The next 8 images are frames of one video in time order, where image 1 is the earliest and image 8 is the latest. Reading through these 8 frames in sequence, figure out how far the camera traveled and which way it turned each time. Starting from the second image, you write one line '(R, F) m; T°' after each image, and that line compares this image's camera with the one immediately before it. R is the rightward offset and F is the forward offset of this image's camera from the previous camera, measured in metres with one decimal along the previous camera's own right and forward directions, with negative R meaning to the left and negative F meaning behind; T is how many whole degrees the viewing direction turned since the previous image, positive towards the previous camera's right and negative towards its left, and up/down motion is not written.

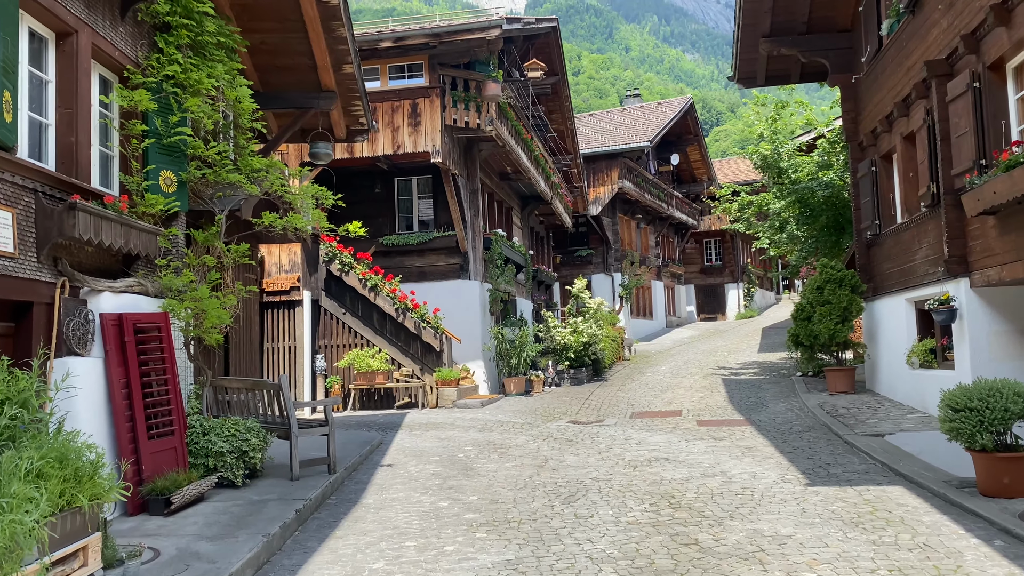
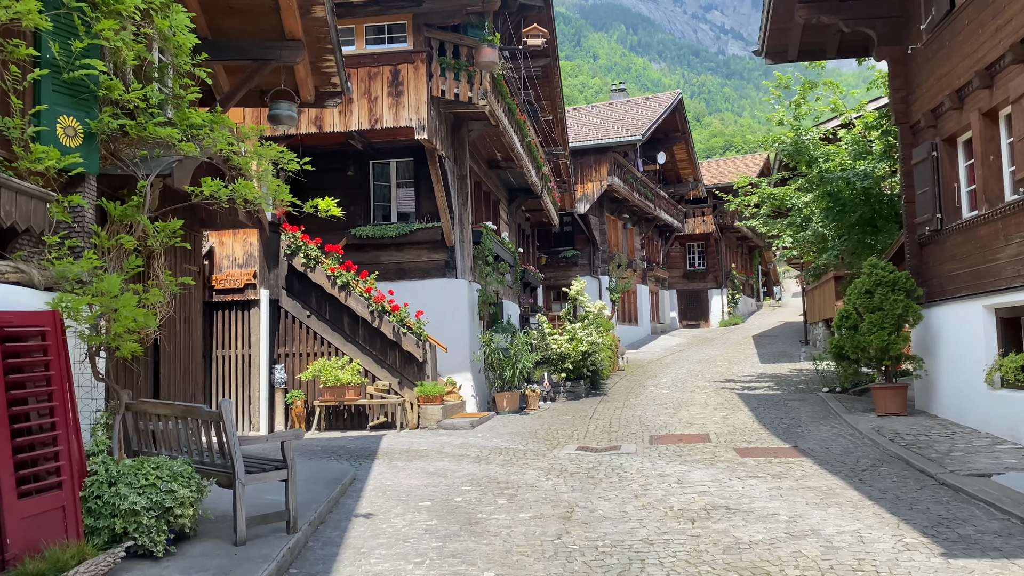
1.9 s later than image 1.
(-0.5, +2.2) m; +2°
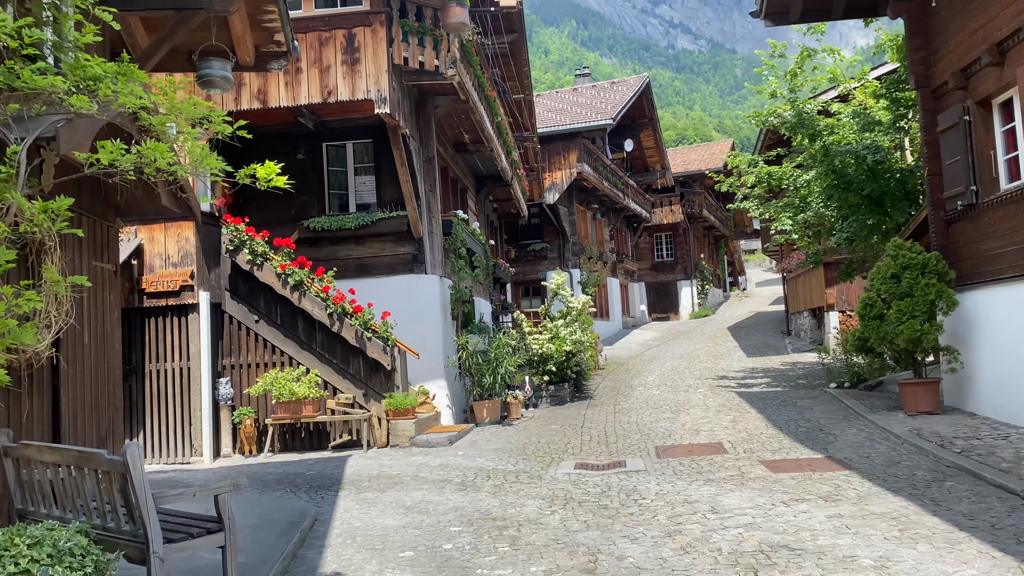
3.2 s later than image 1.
(-0.3, +1.6) m; +3°
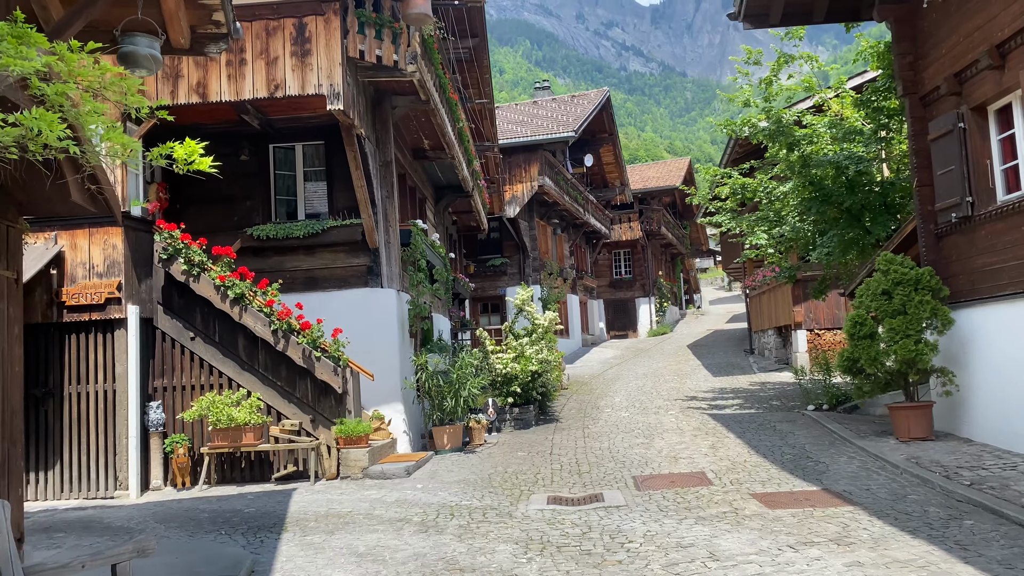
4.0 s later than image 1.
(-0.1, +0.9) m; +3°
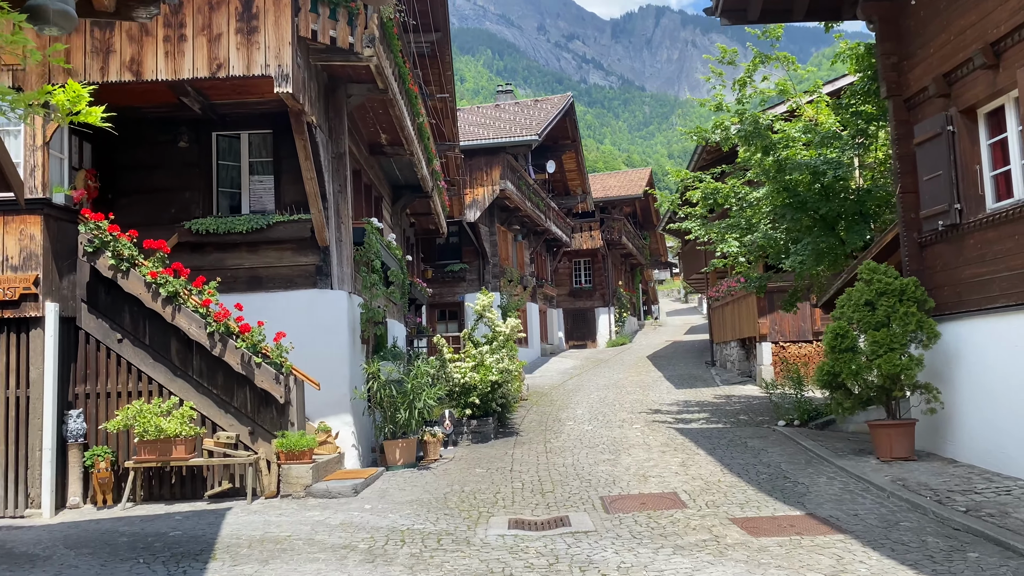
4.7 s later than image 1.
(0.0, +0.8) m; +3°
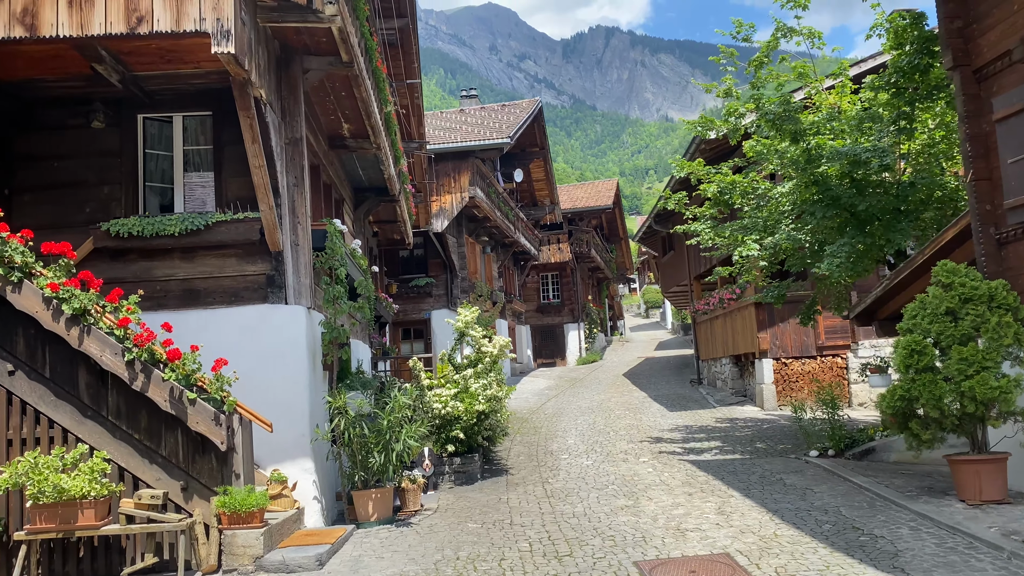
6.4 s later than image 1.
(-0.4, +1.9) m; +3°
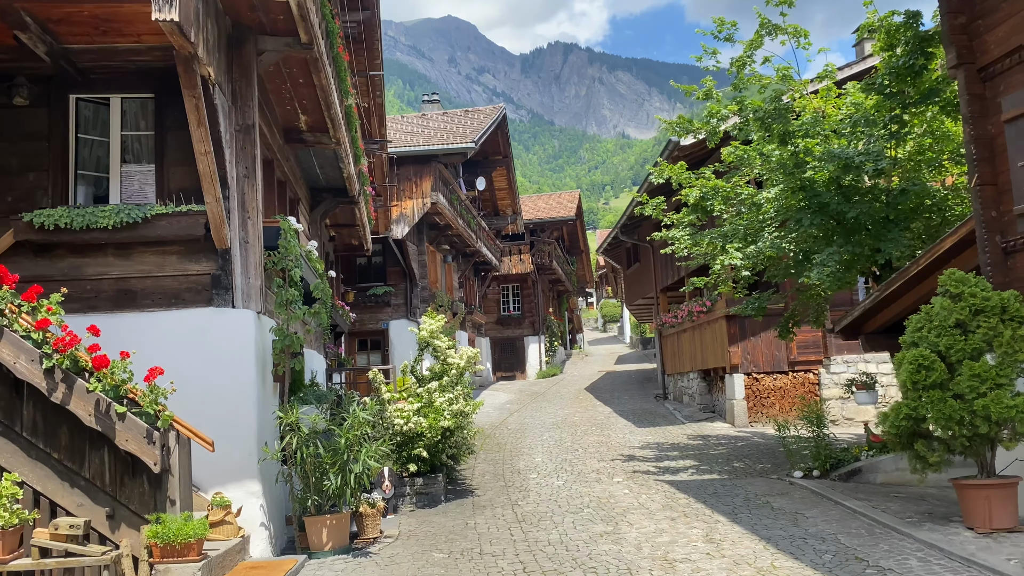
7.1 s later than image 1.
(-0.2, +0.8) m; +3°
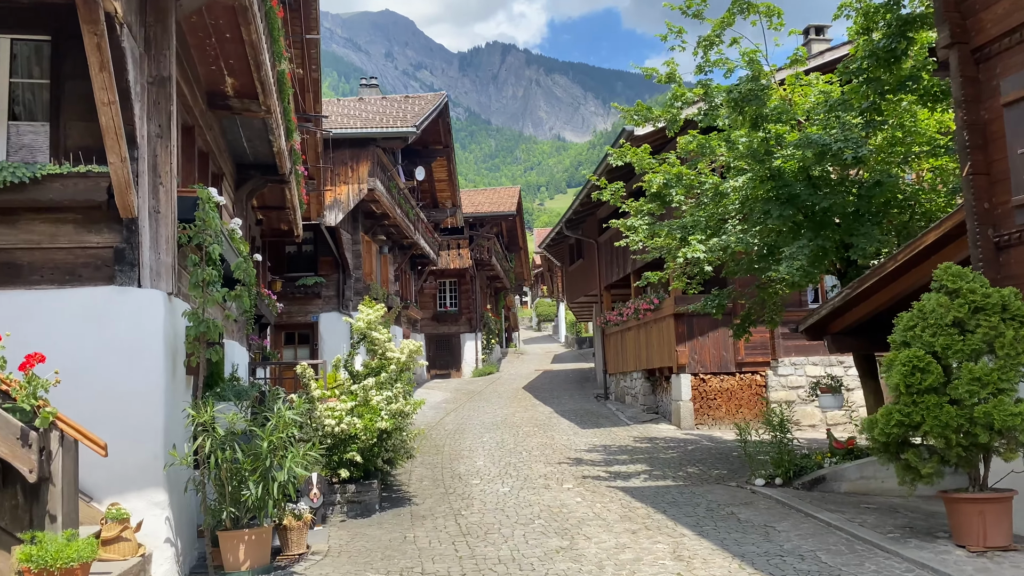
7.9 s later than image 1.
(-0.2, +0.9) m; +5°
